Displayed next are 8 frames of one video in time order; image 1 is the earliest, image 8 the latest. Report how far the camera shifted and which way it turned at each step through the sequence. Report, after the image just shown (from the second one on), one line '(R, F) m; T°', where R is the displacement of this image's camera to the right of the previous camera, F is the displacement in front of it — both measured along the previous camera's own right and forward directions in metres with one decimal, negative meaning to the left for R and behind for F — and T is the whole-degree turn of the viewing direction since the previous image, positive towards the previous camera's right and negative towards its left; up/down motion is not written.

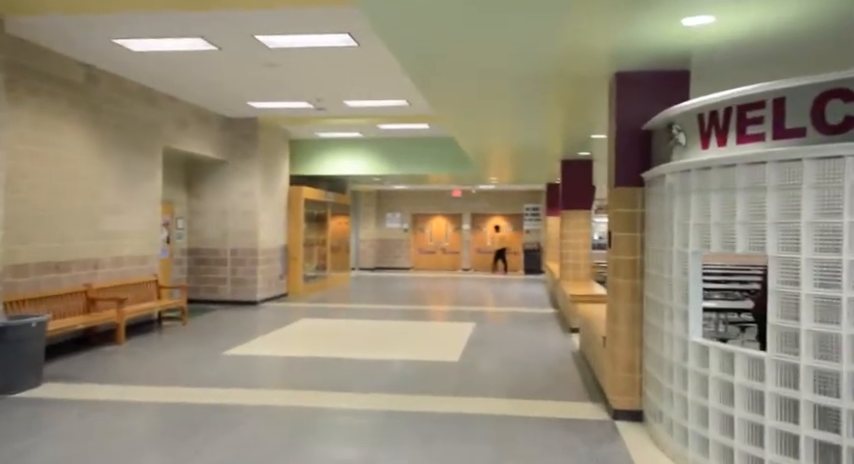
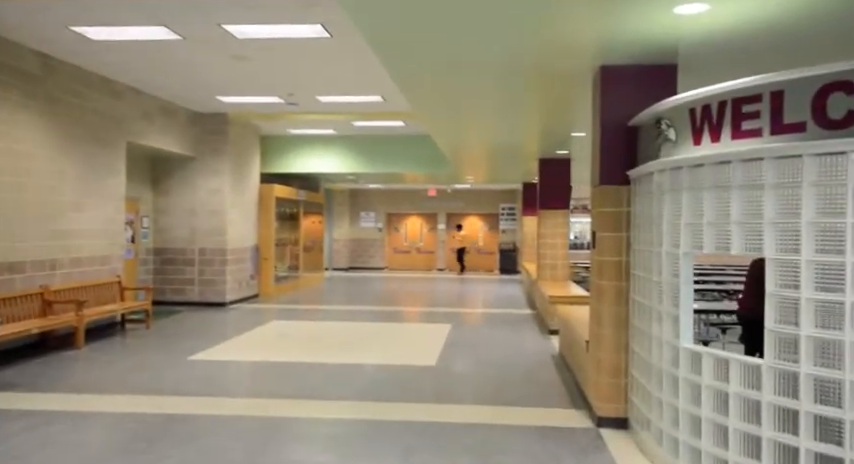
(0.0, +0.2) m; +2°
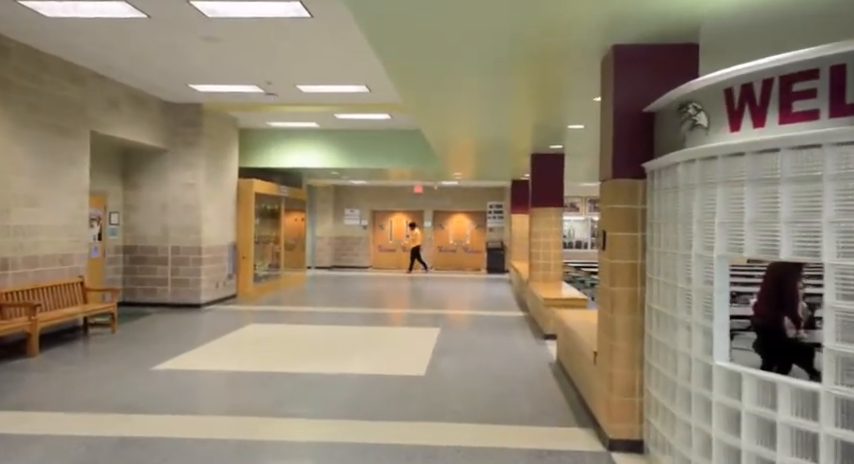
(0.0, +0.5) m; +1°
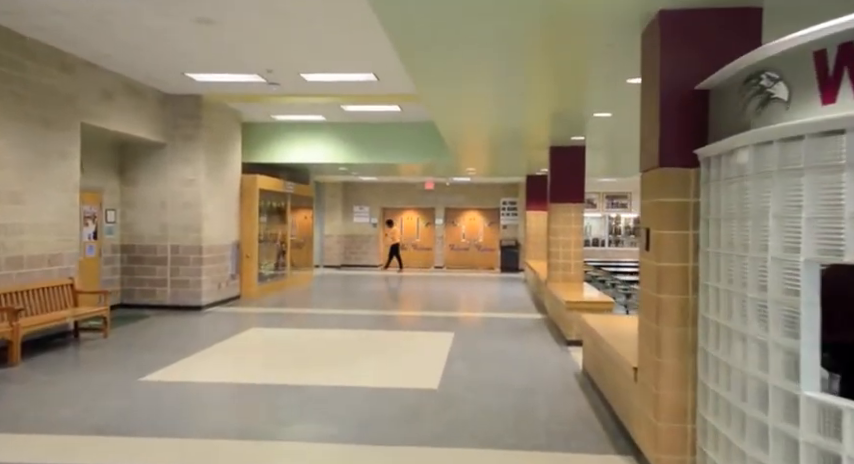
(0.0, +0.6) m; -1°
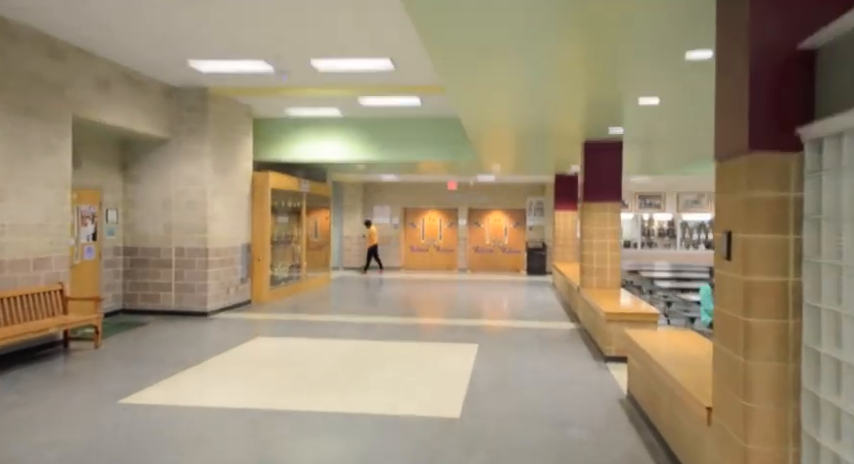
(0.0, +0.7) m; -2°
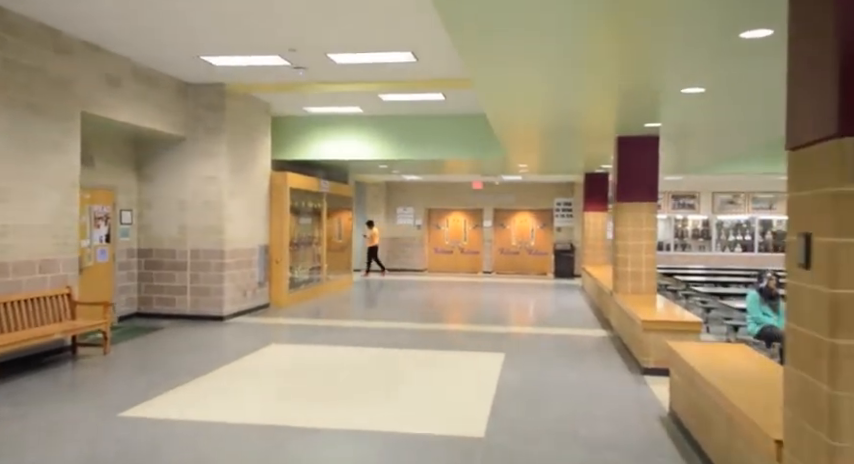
(0.0, +0.4) m; -2°
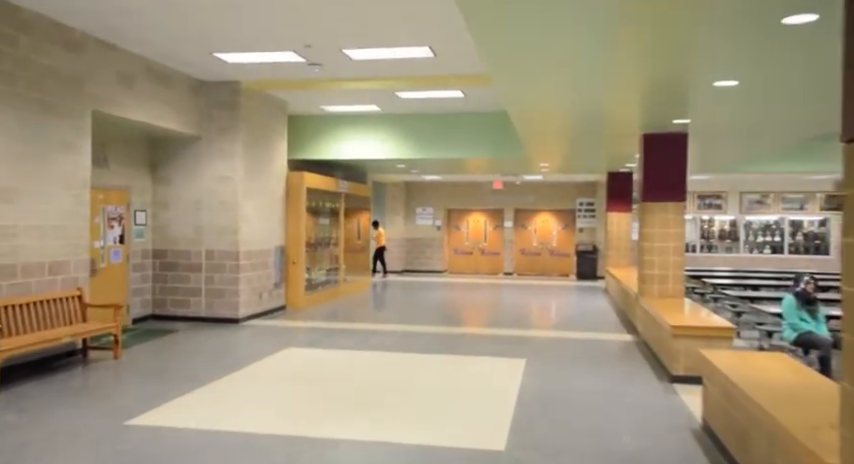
(0.0, +0.2) m; -2°
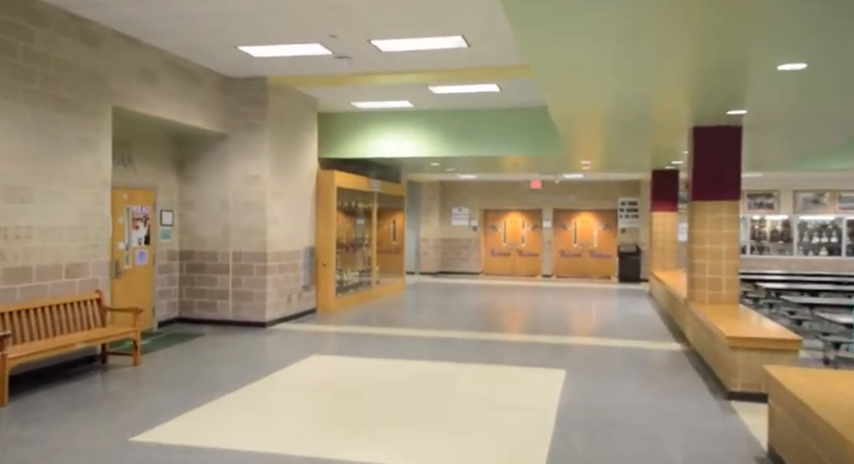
(+0.1, +0.4) m; -3°
